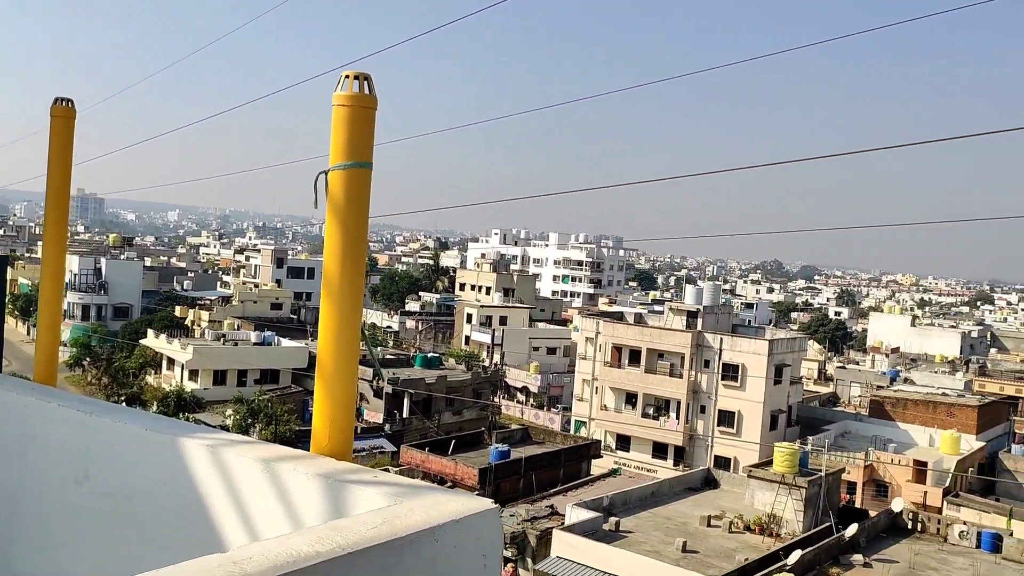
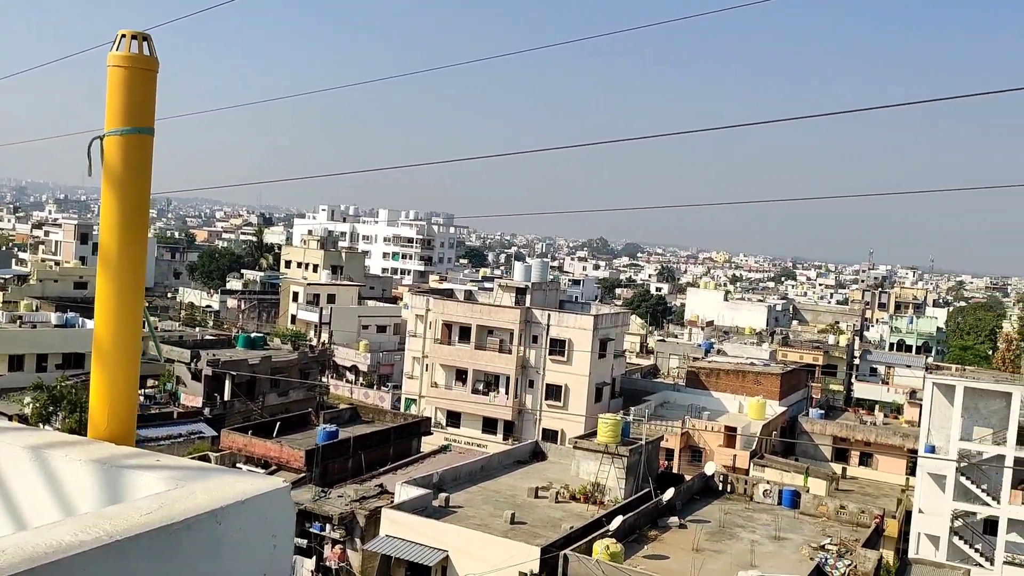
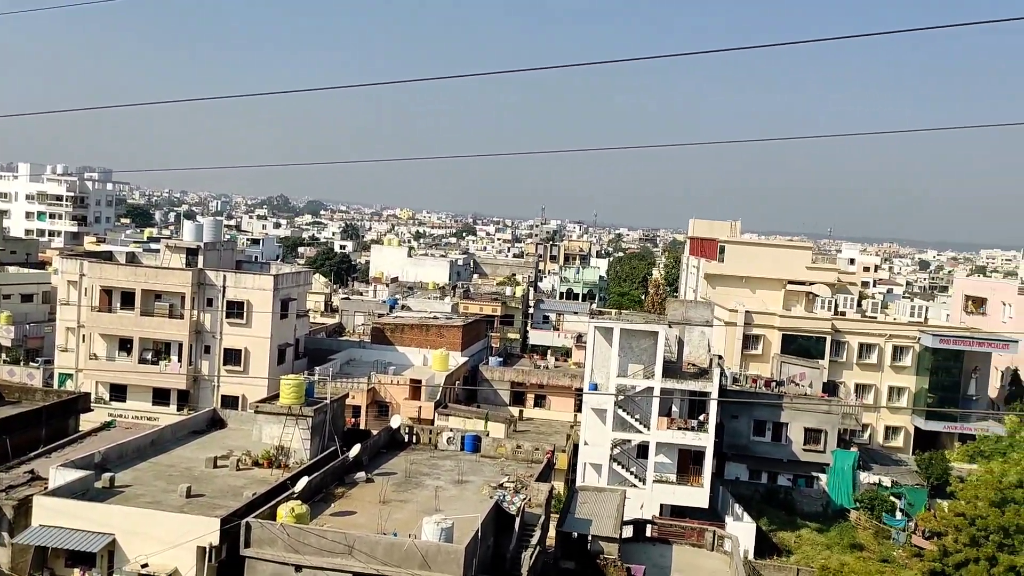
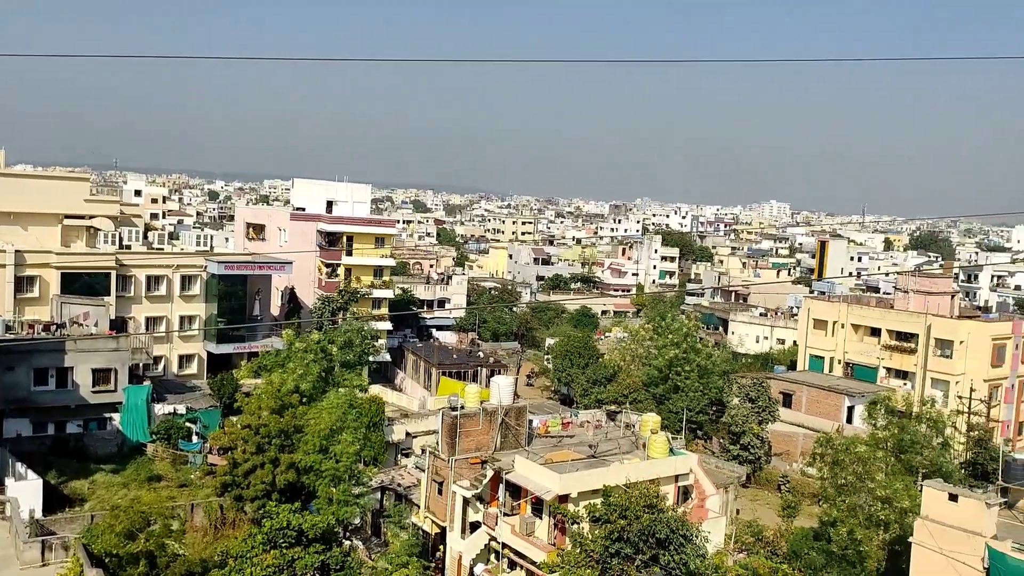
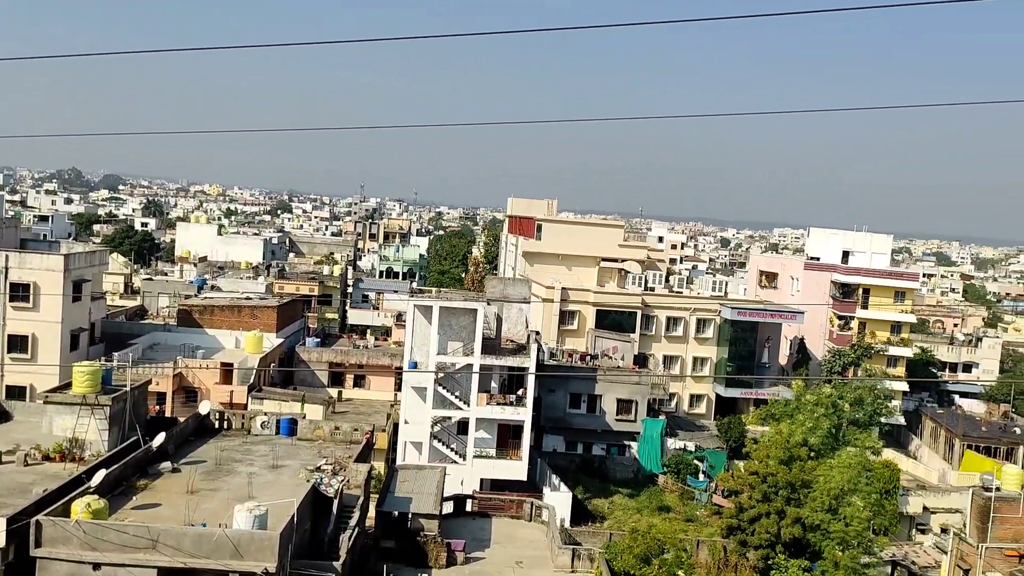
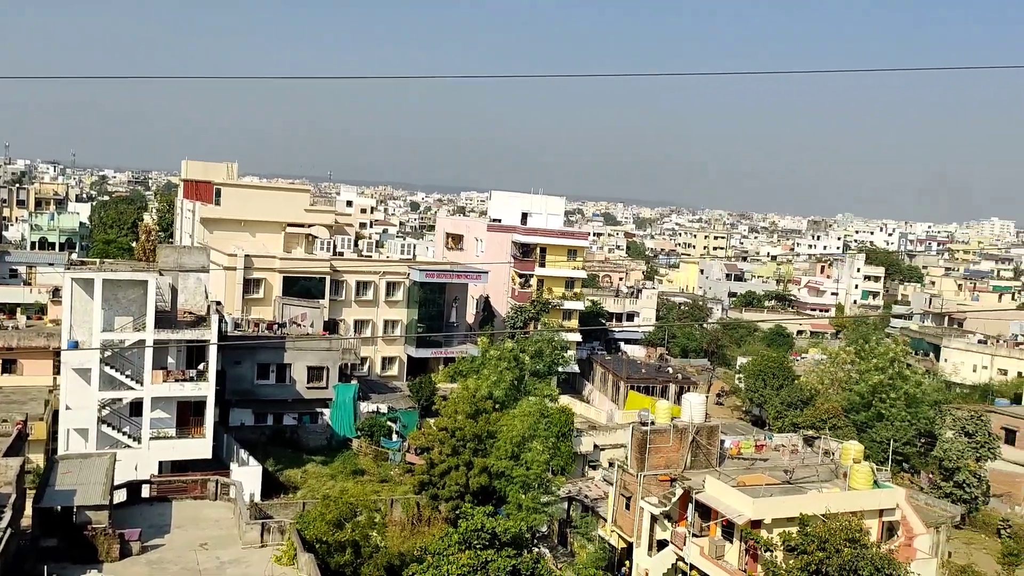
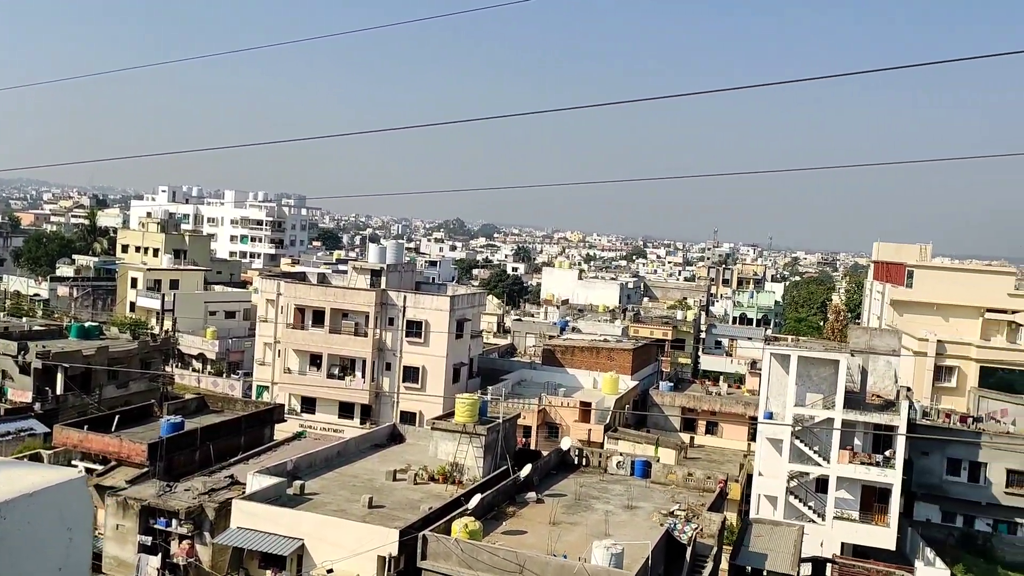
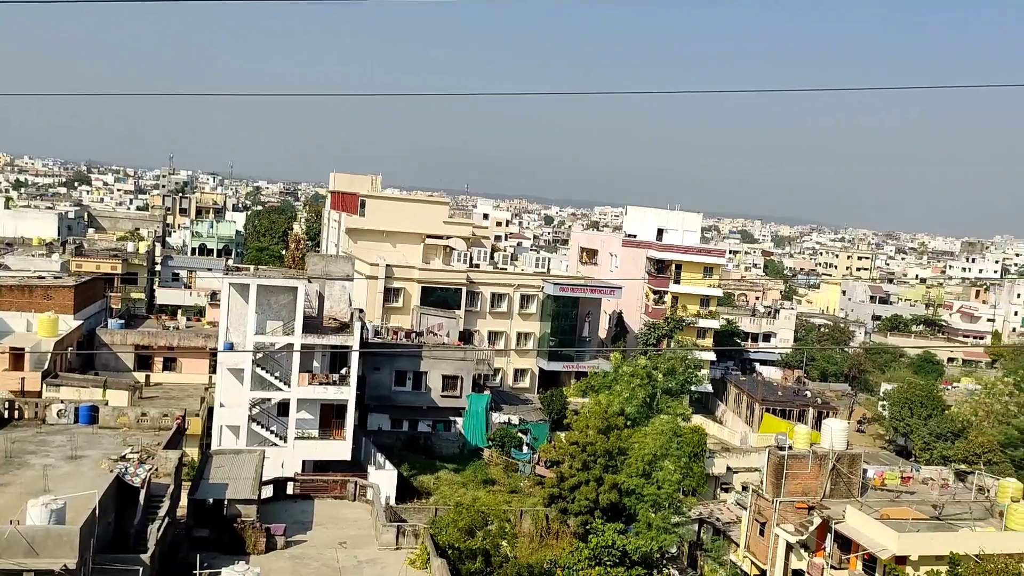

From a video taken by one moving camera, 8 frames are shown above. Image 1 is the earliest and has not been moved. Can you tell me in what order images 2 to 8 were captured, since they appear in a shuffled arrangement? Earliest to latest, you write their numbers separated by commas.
2, 7, 3, 5, 8, 6, 4
